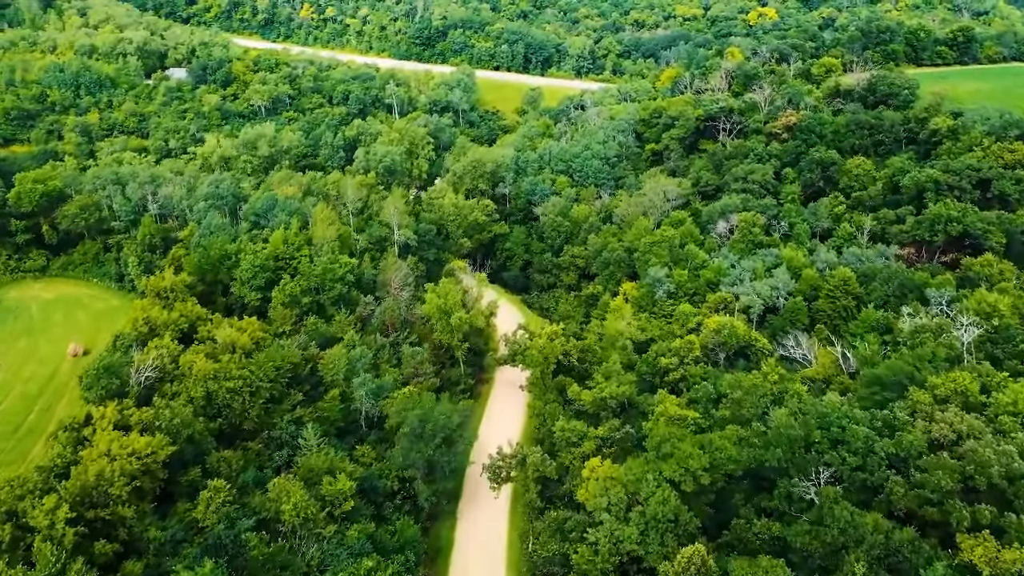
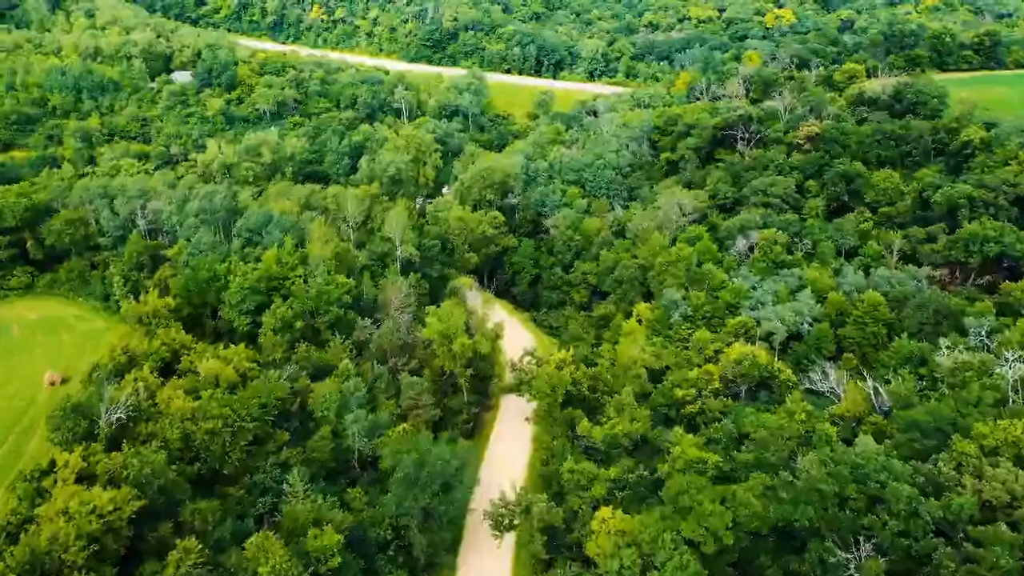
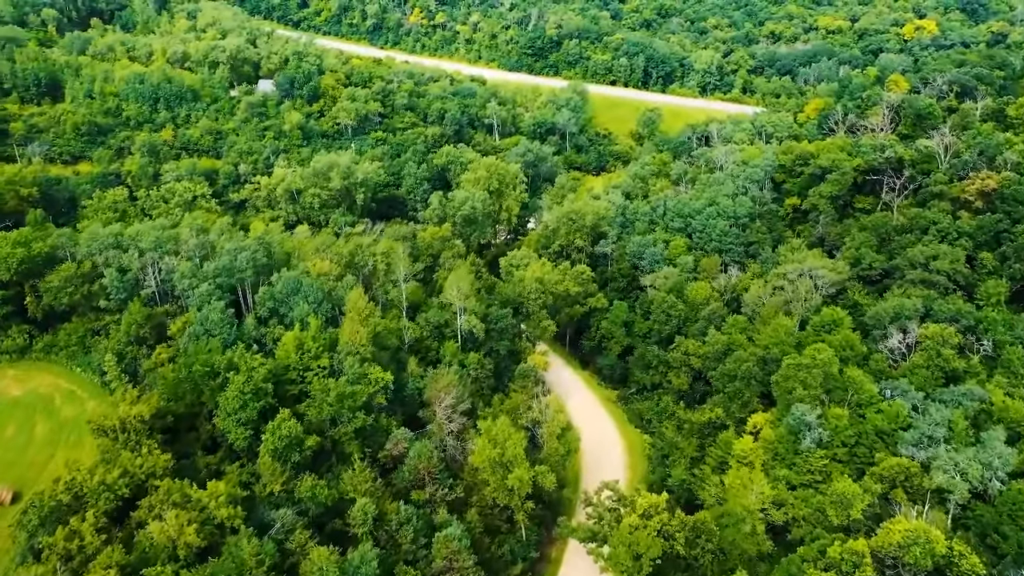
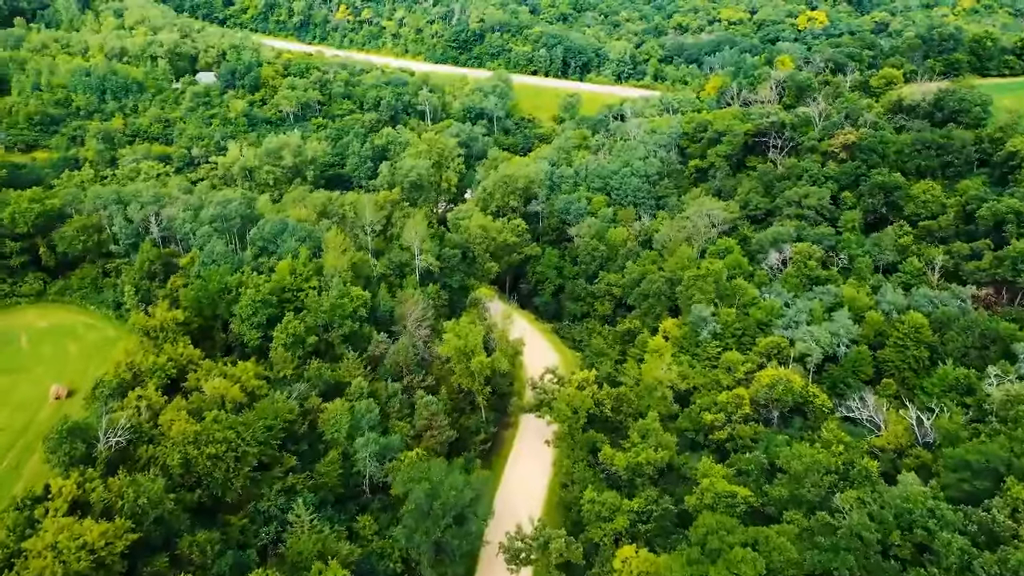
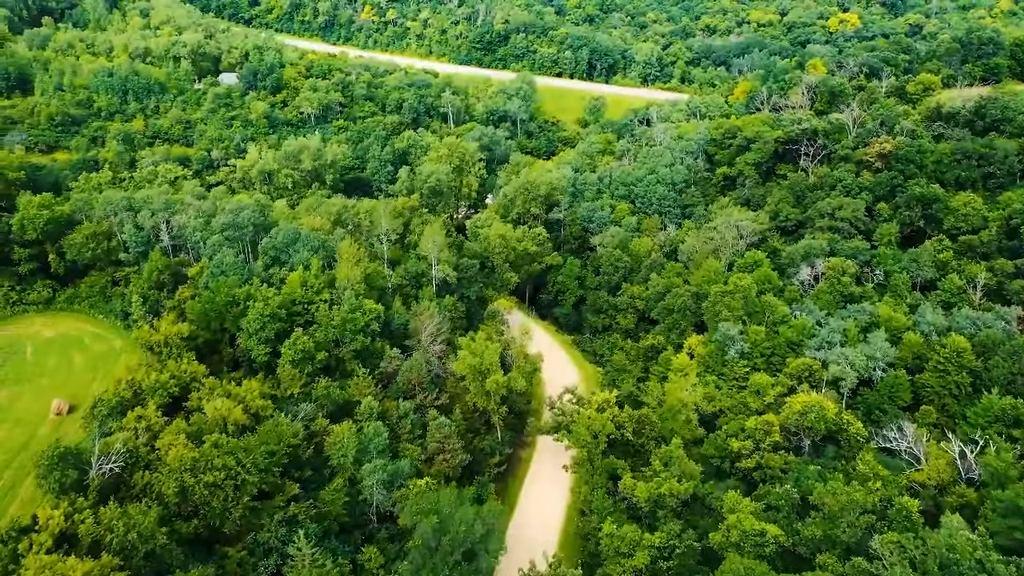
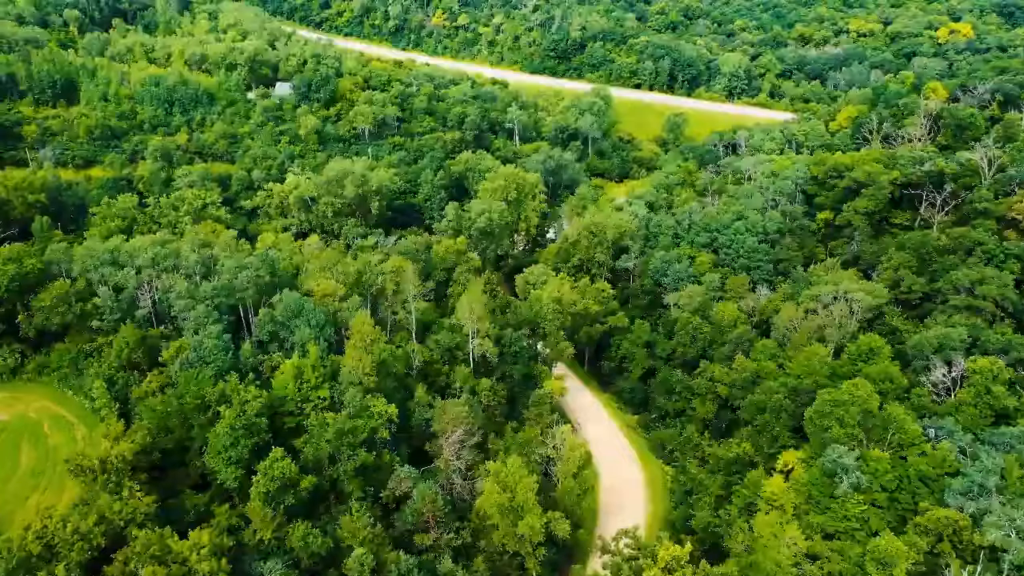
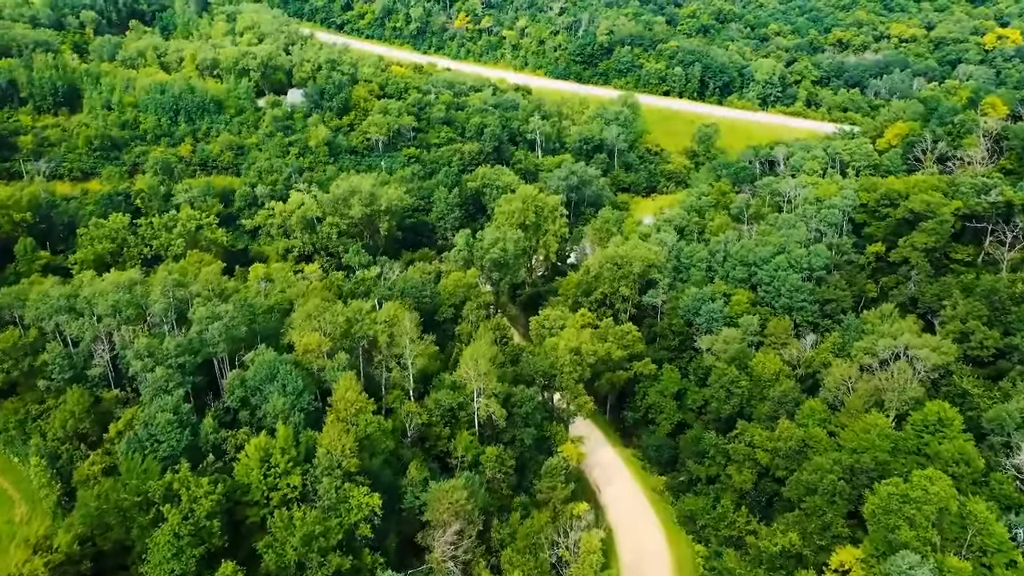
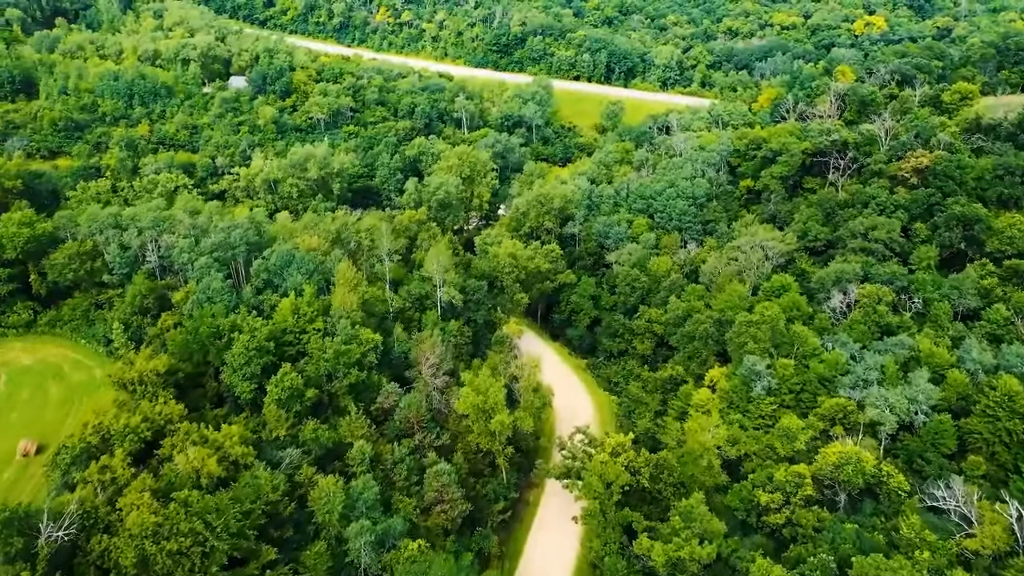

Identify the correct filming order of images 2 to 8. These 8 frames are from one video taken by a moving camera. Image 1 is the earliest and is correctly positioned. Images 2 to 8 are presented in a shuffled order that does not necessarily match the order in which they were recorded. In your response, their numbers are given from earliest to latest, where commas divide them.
2, 4, 5, 8, 3, 6, 7
